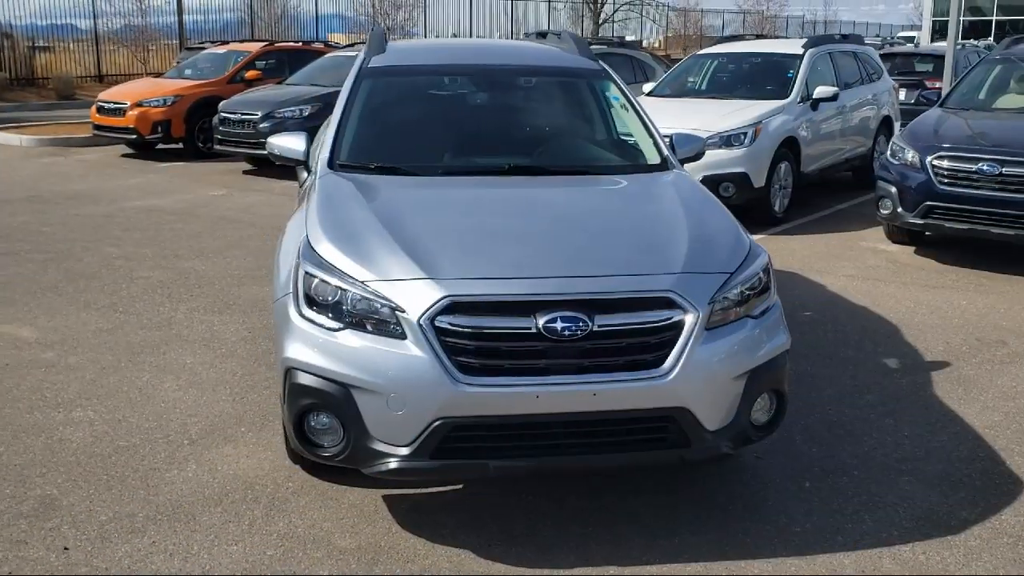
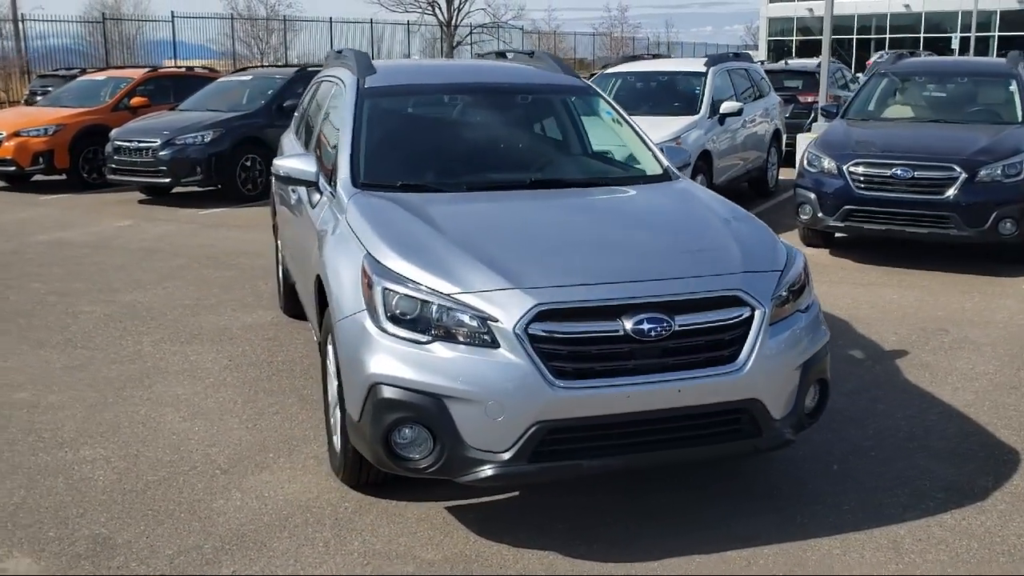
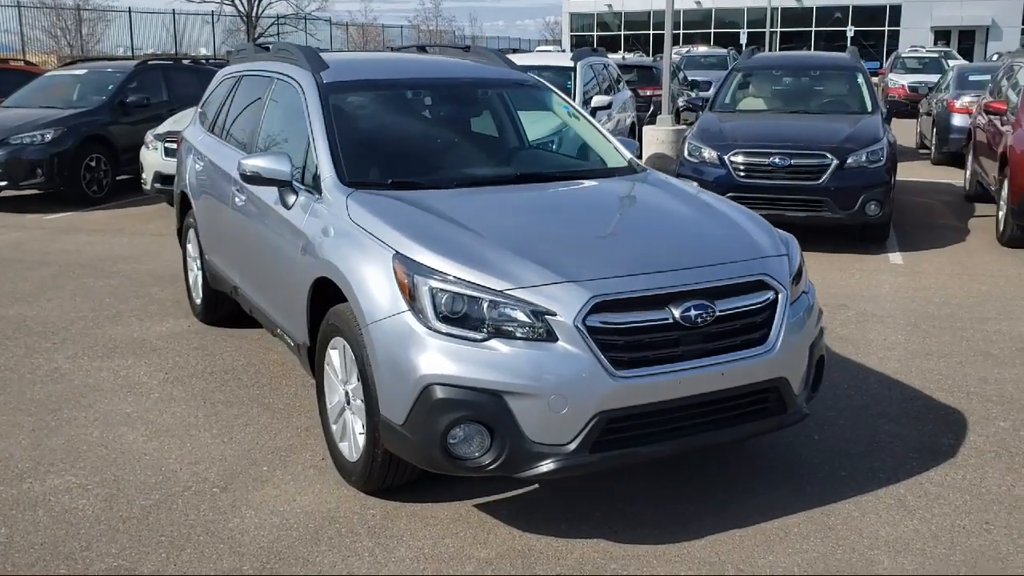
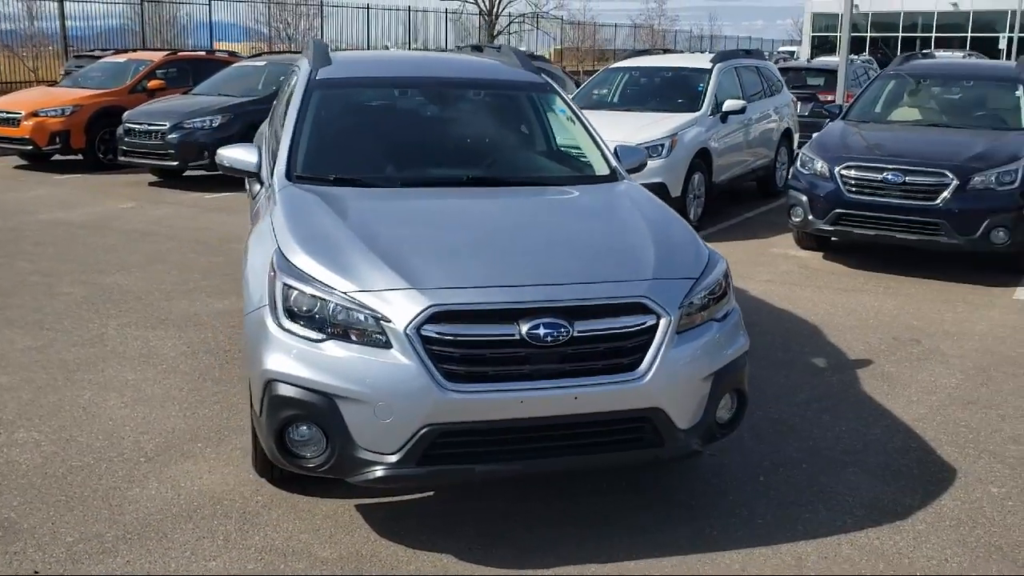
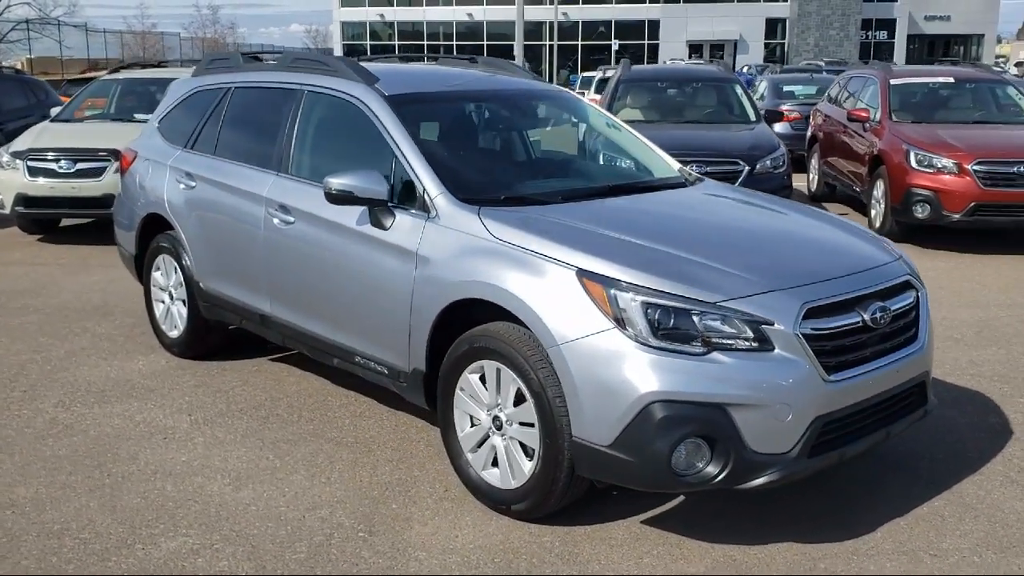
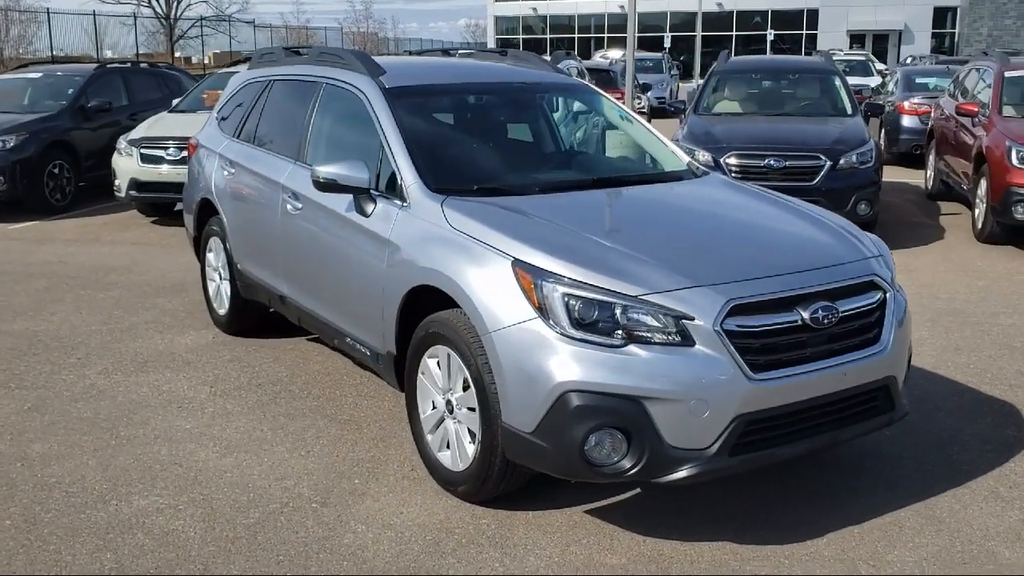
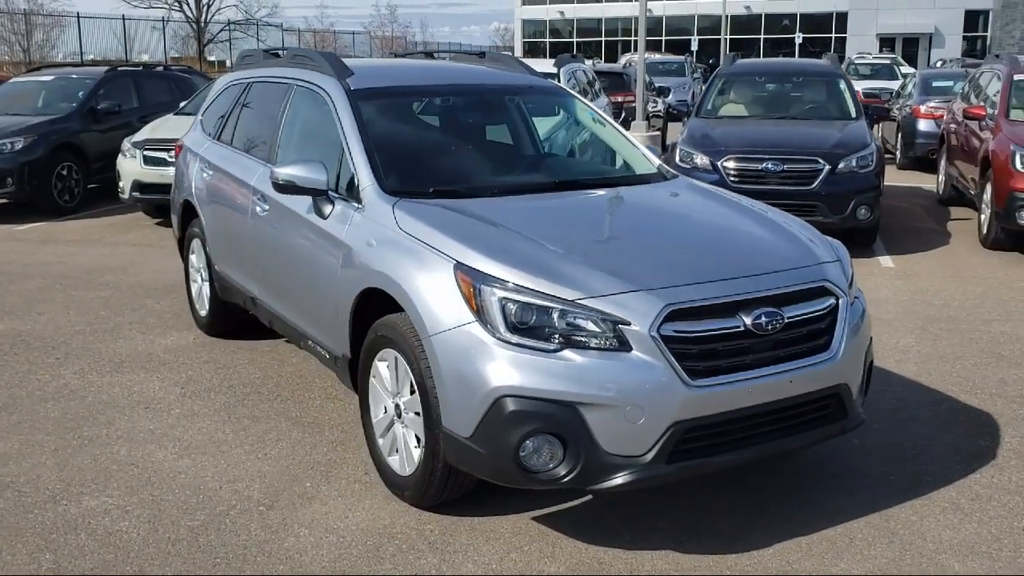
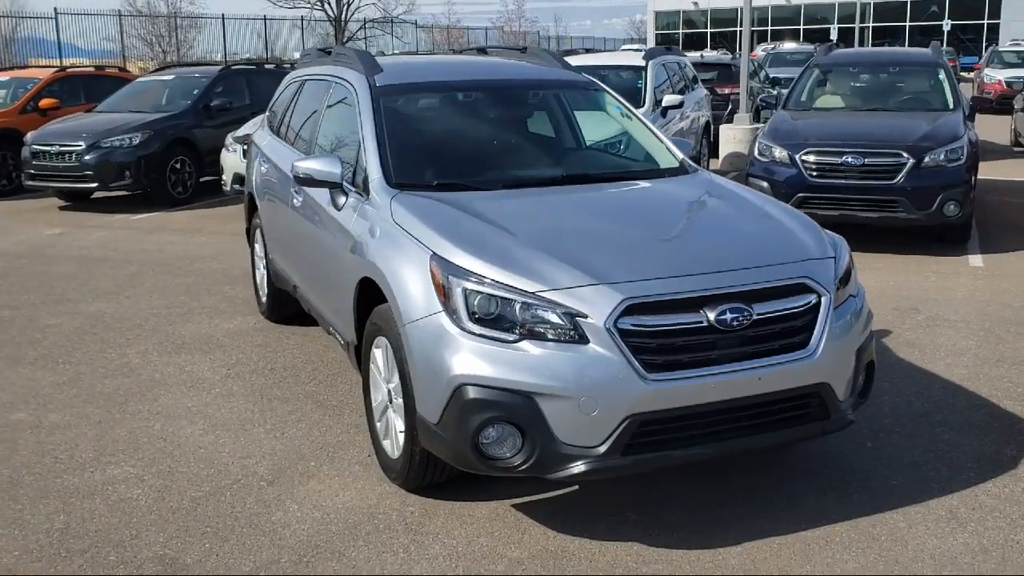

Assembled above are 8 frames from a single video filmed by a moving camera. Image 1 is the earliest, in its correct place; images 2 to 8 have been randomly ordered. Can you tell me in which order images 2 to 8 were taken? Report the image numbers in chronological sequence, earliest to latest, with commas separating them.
4, 2, 8, 3, 7, 6, 5
